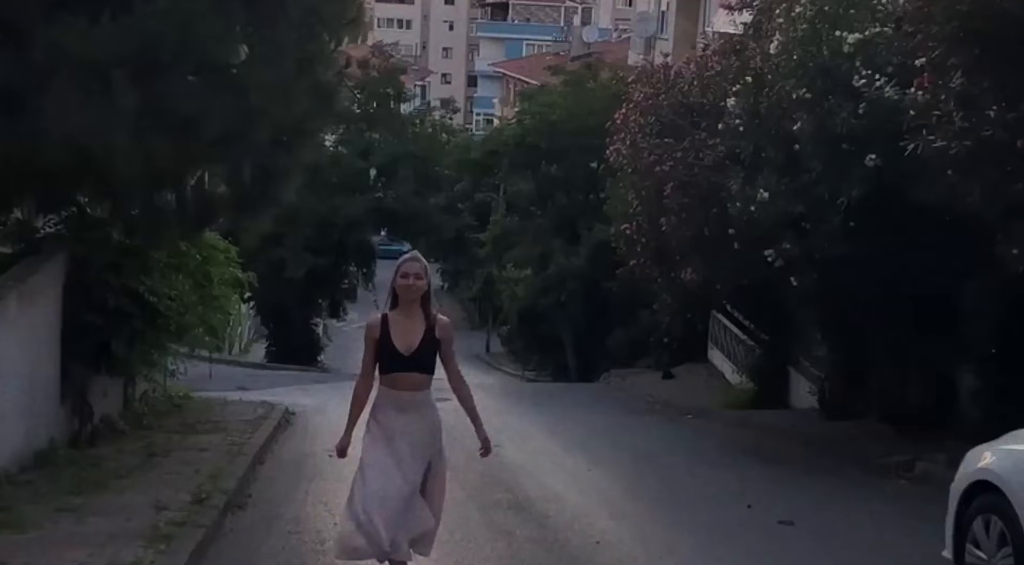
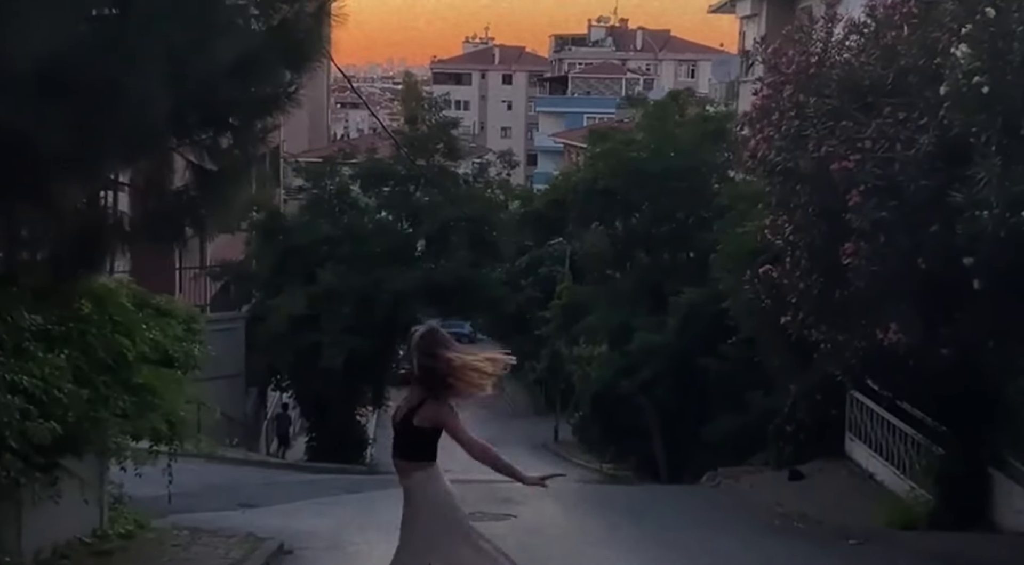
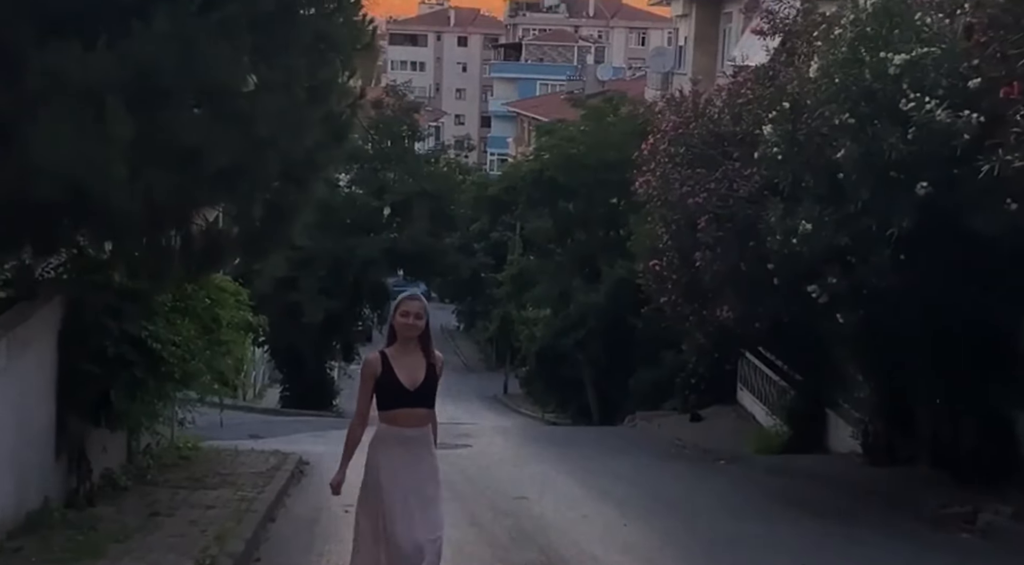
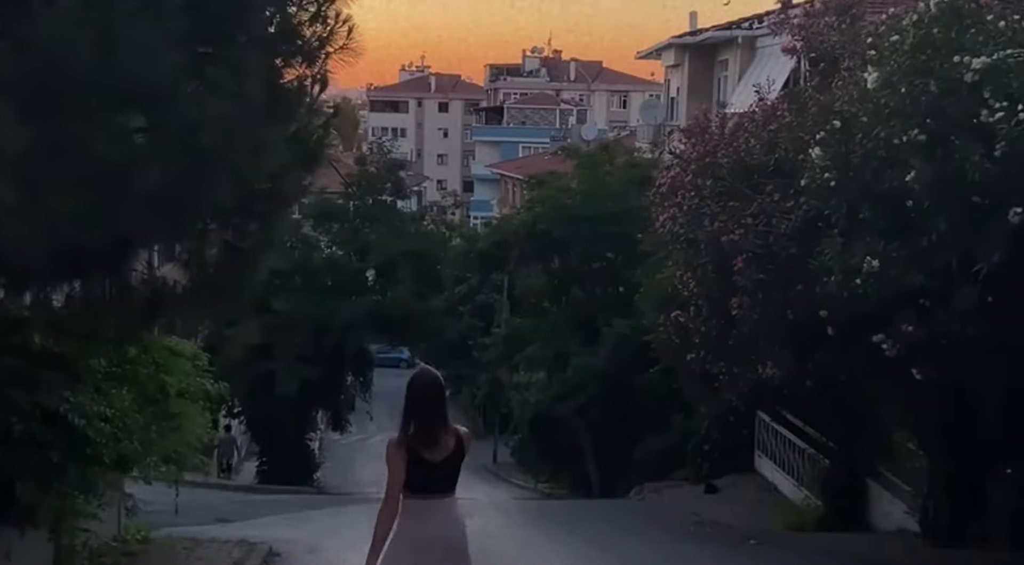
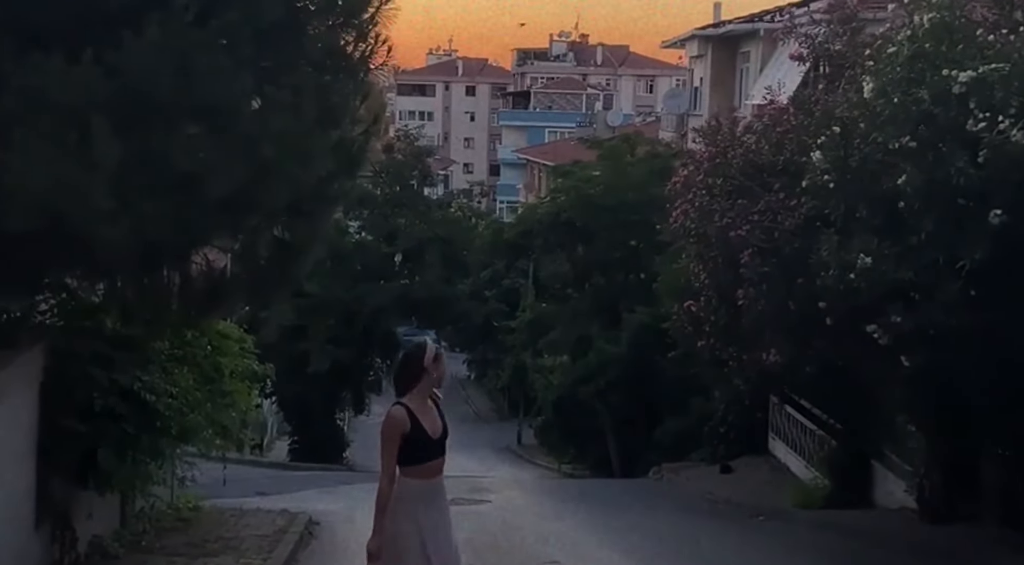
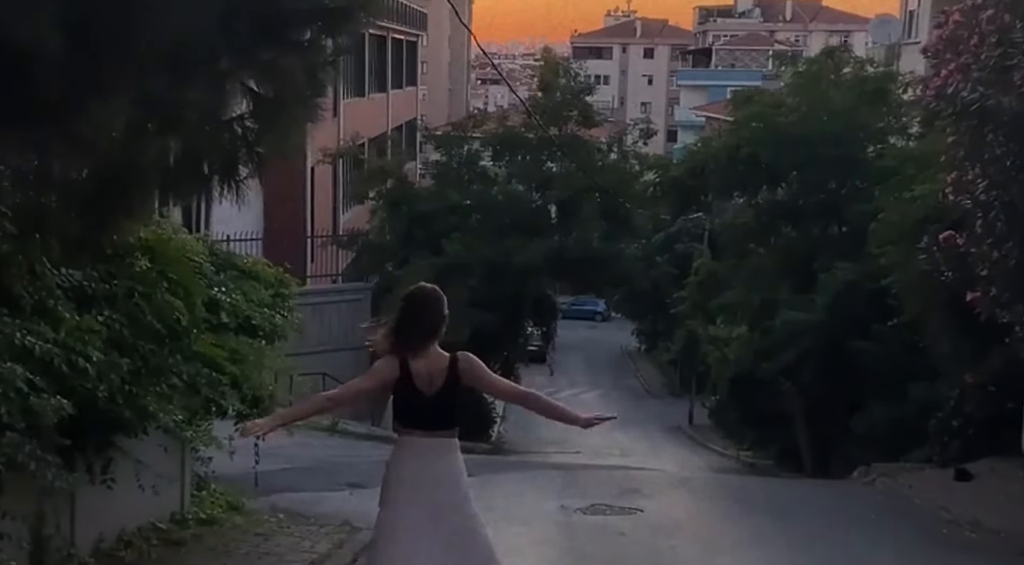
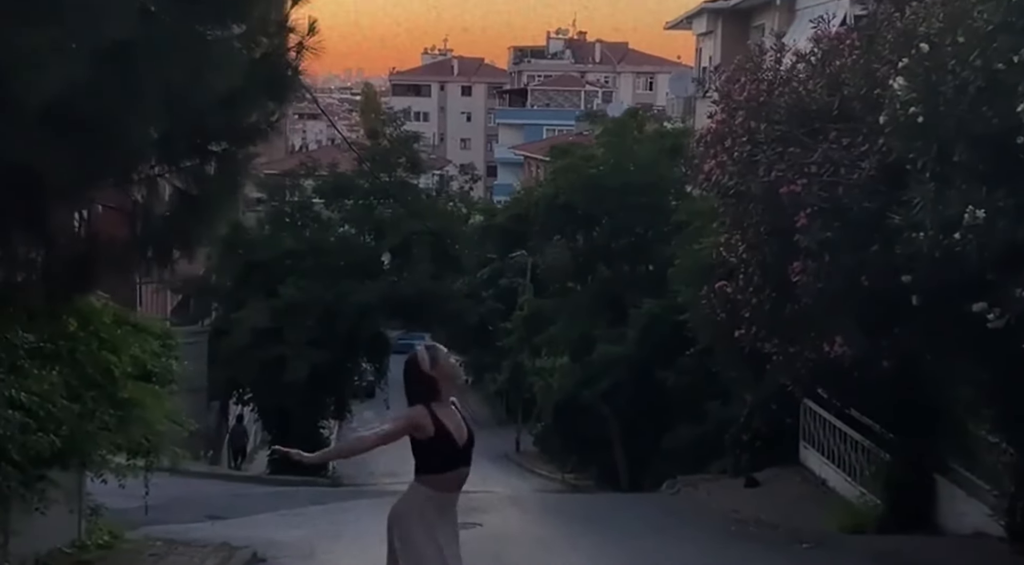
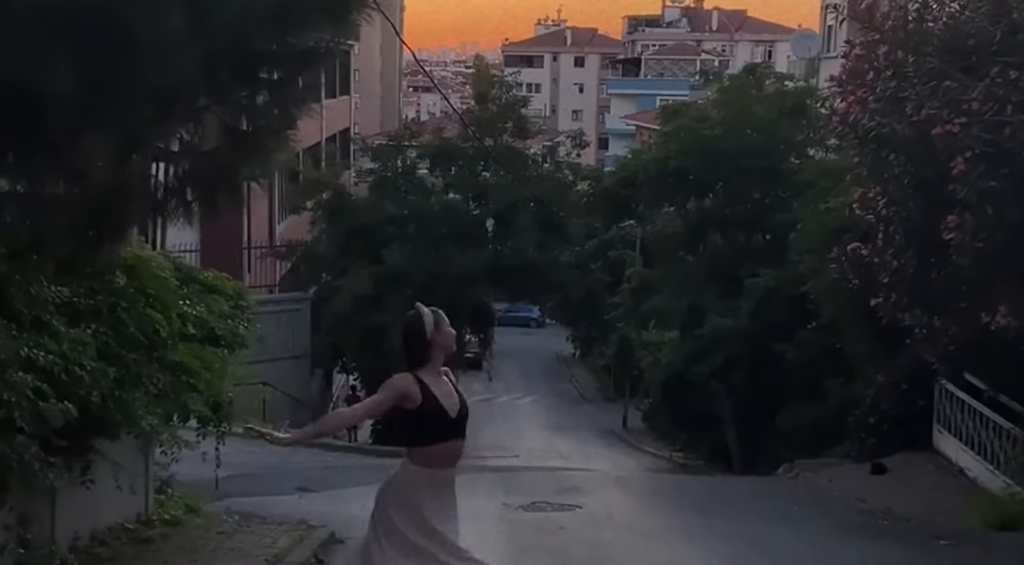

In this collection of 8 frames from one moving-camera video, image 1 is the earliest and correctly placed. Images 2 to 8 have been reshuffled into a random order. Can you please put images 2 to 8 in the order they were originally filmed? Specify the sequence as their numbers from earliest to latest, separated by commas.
3, 5, 4, 7, 2, 8, 6
